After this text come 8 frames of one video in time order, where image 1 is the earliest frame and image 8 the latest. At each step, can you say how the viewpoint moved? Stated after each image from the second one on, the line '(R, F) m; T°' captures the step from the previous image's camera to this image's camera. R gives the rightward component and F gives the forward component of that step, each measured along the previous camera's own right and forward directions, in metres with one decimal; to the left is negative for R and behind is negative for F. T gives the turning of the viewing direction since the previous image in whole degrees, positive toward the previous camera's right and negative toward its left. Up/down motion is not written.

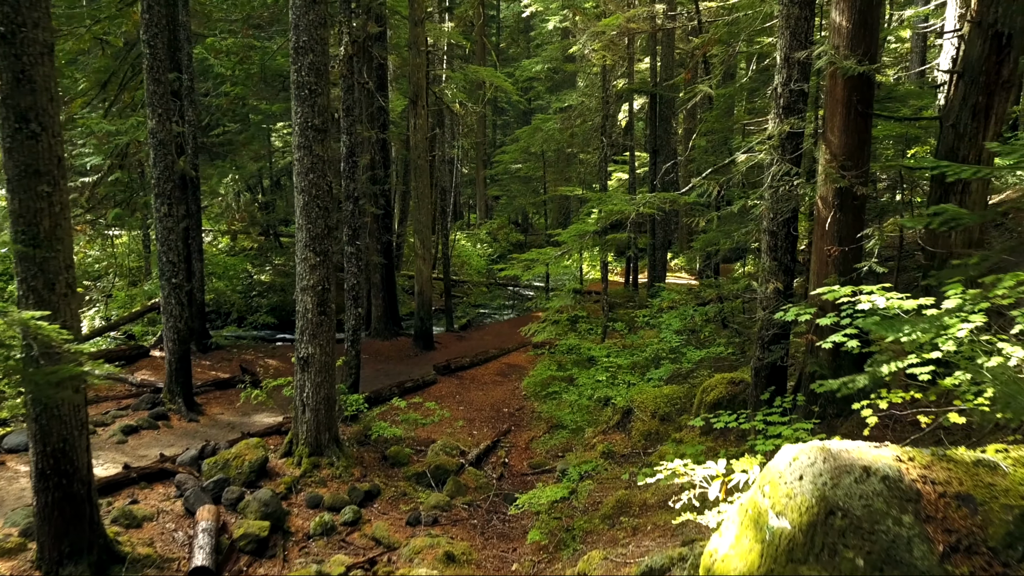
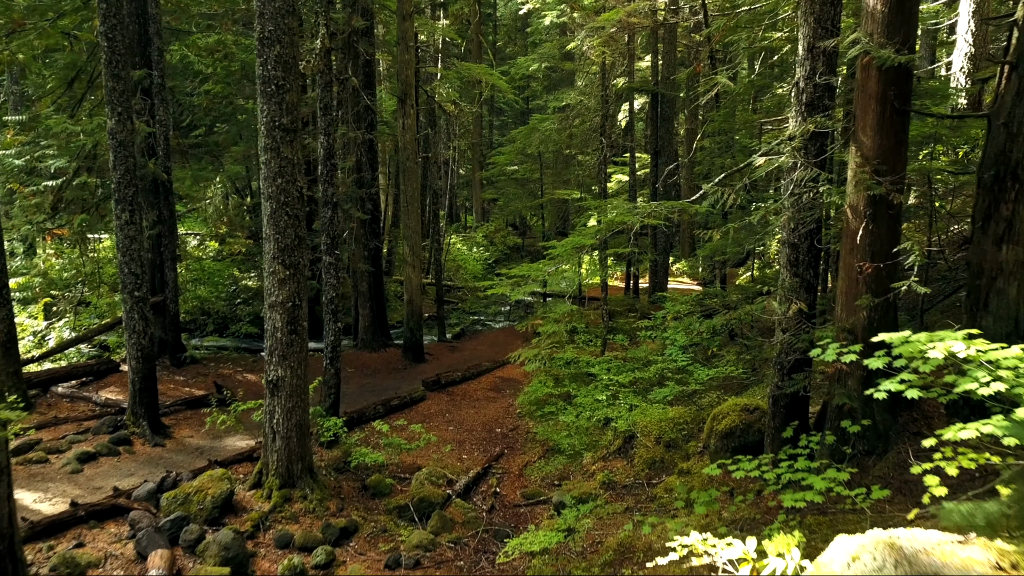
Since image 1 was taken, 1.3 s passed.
(+0.1, +0.7) m; 0°
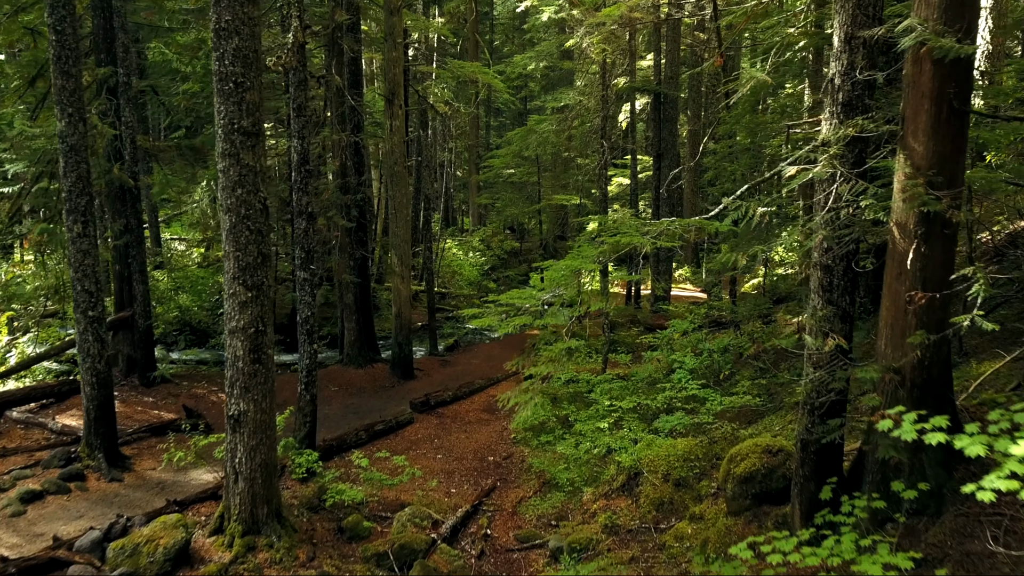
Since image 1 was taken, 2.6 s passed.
(+0.1, +0.8) m; 0°
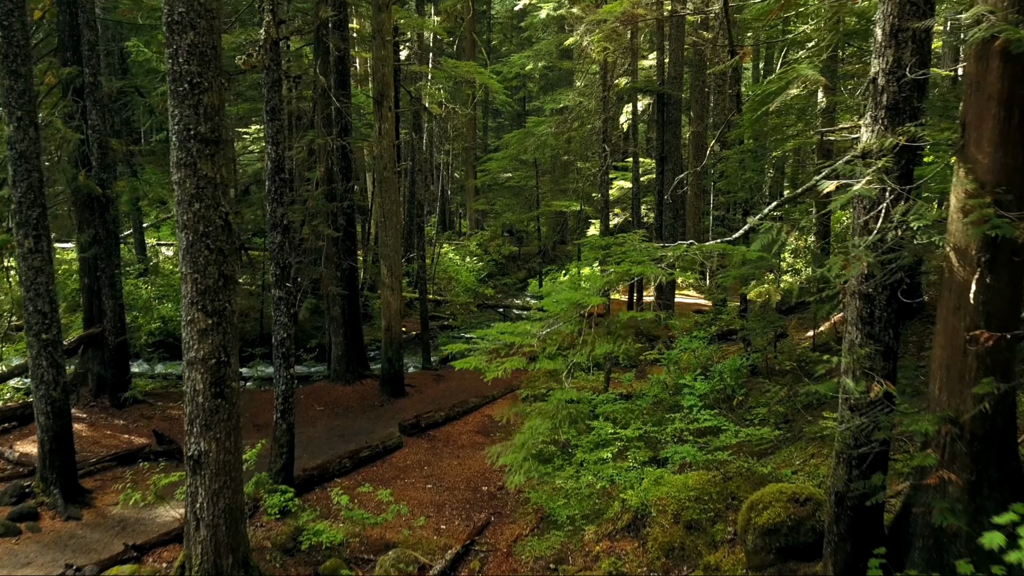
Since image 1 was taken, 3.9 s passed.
(+0.1, +0.7) m; 0°
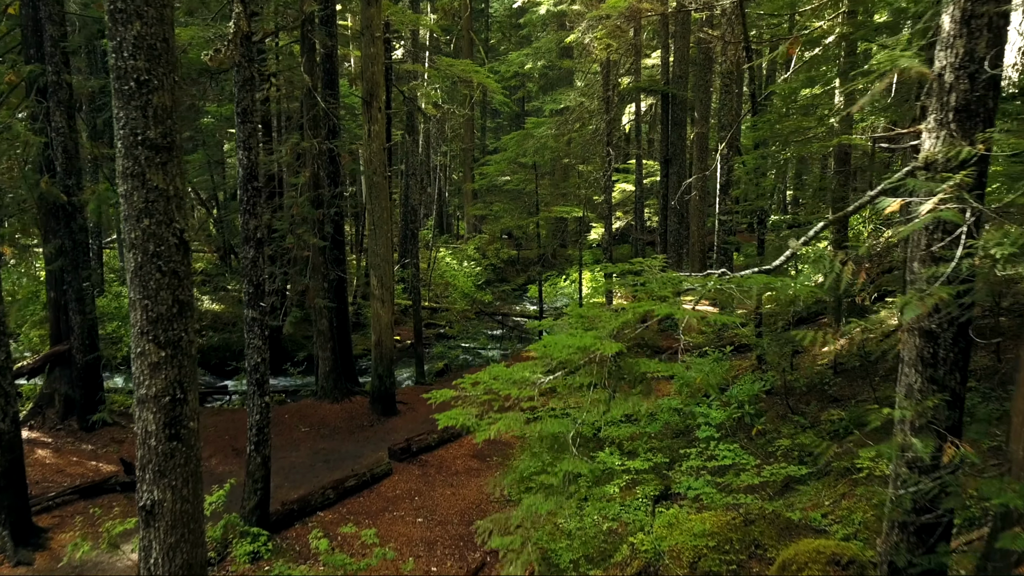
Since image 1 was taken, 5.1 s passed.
(0.0, +0.7) m; 0°
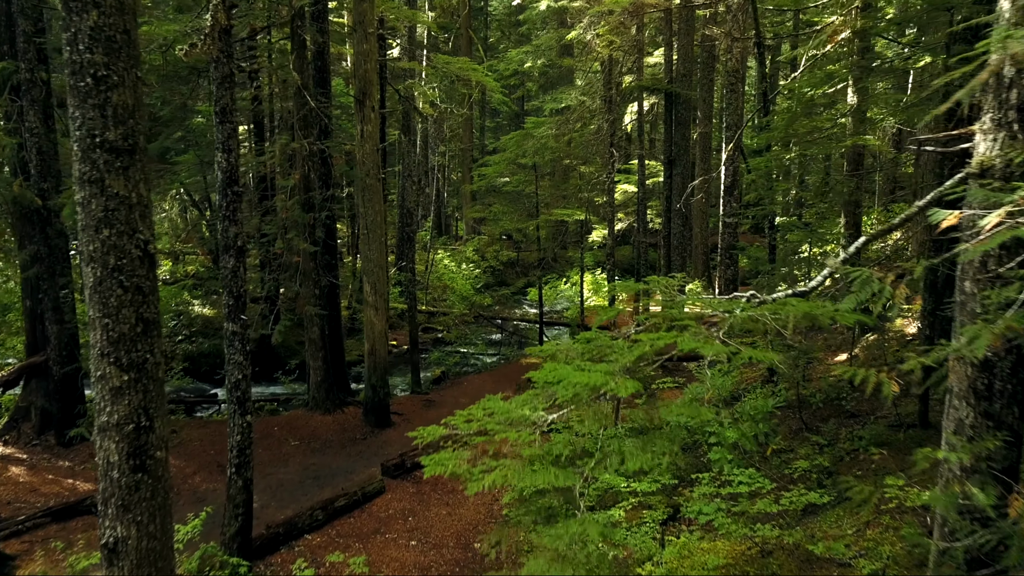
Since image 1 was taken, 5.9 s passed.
(0.0, +0.4) m; 0°
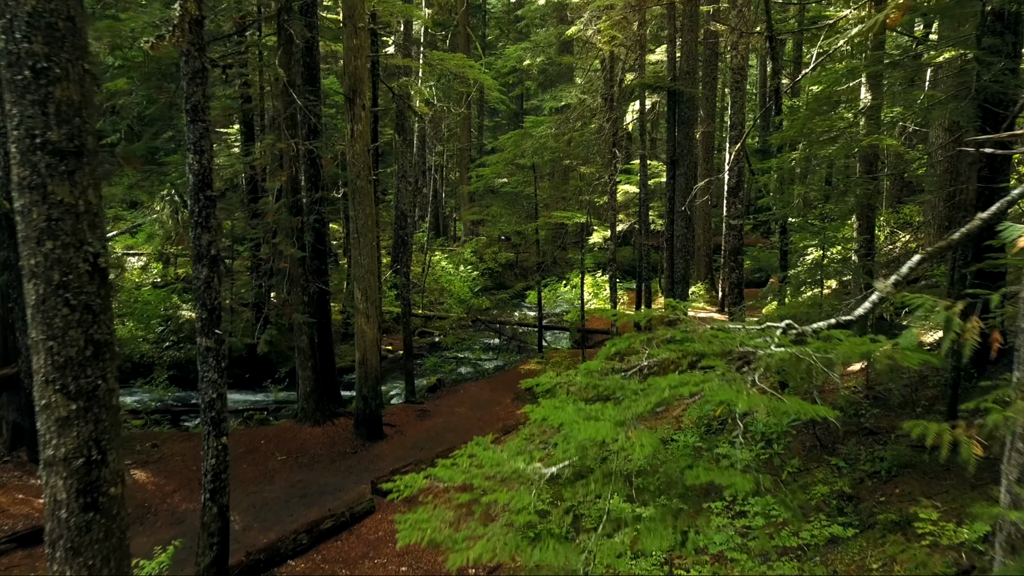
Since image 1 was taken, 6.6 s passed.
(0.0, +0.5) m; 0°
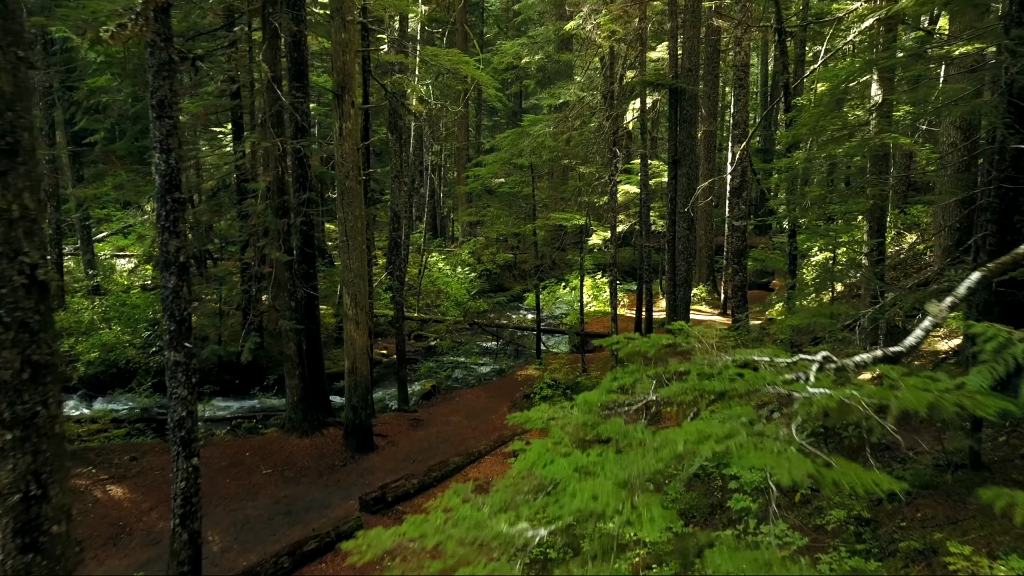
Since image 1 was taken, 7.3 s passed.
(+0.1, +0.4) m; 0°
